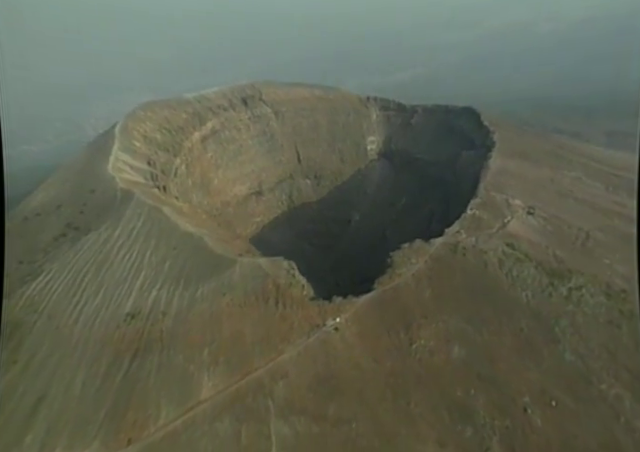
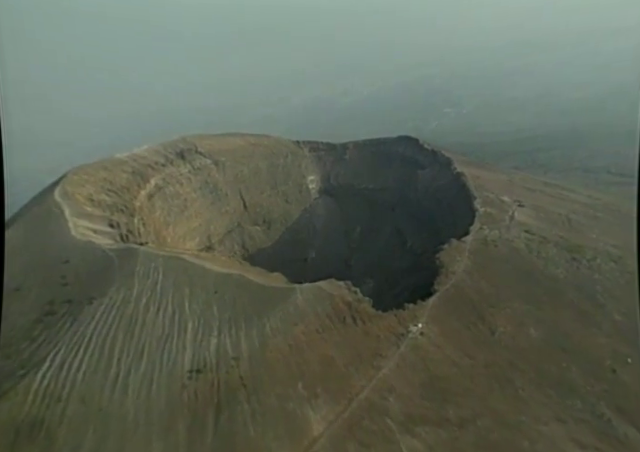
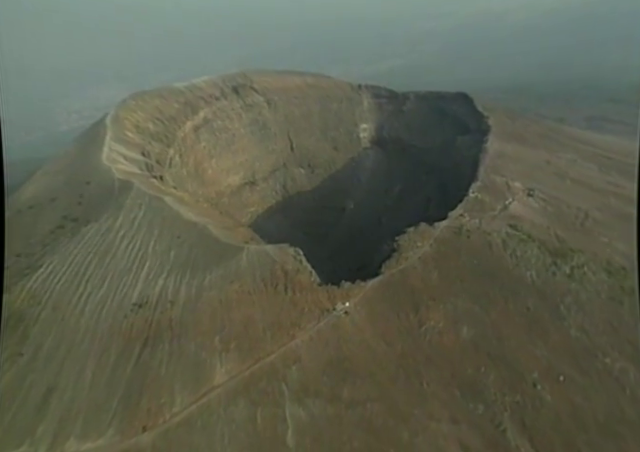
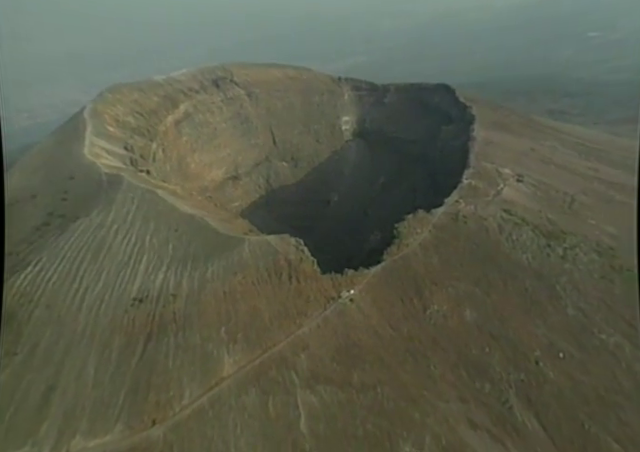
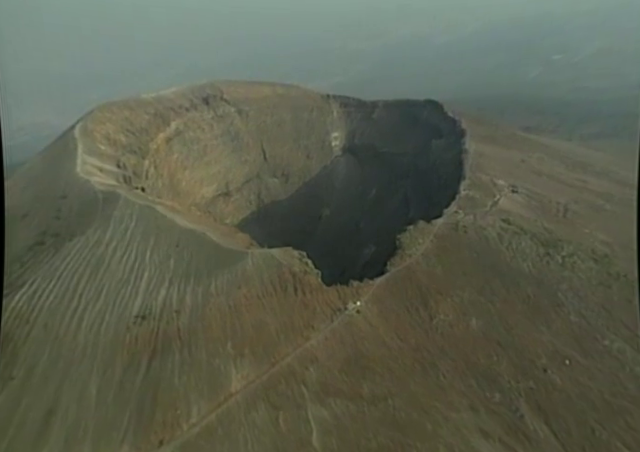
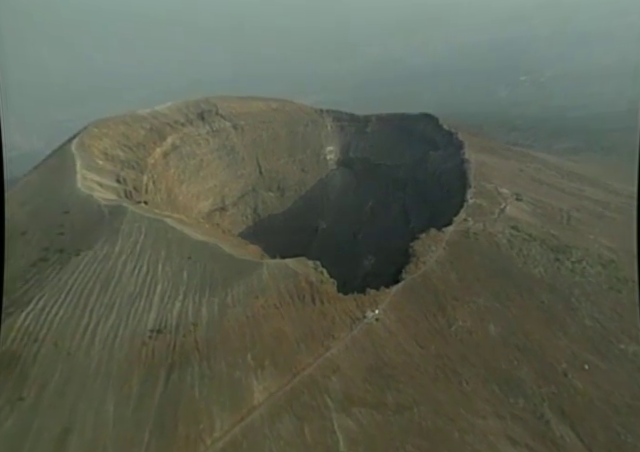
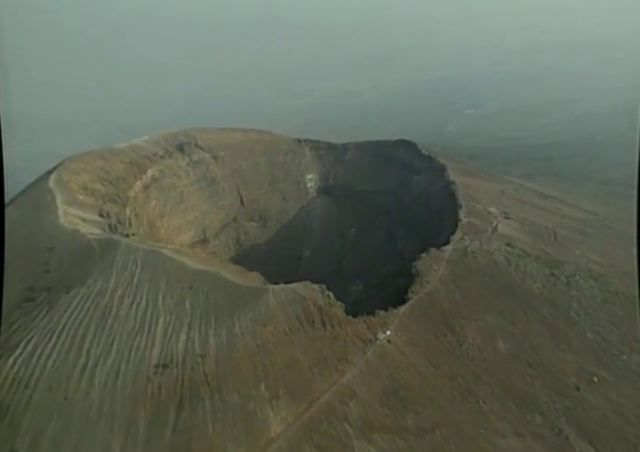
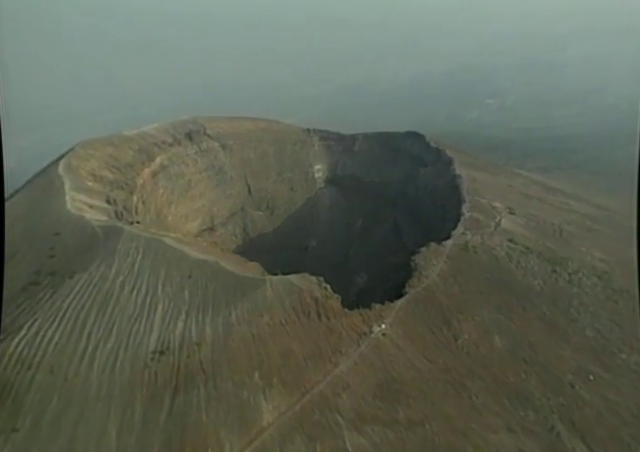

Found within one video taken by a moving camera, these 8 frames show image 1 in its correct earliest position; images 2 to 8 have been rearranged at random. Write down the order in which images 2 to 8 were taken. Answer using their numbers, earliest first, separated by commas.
3, 4, 5, 6, 8, 7, 2
